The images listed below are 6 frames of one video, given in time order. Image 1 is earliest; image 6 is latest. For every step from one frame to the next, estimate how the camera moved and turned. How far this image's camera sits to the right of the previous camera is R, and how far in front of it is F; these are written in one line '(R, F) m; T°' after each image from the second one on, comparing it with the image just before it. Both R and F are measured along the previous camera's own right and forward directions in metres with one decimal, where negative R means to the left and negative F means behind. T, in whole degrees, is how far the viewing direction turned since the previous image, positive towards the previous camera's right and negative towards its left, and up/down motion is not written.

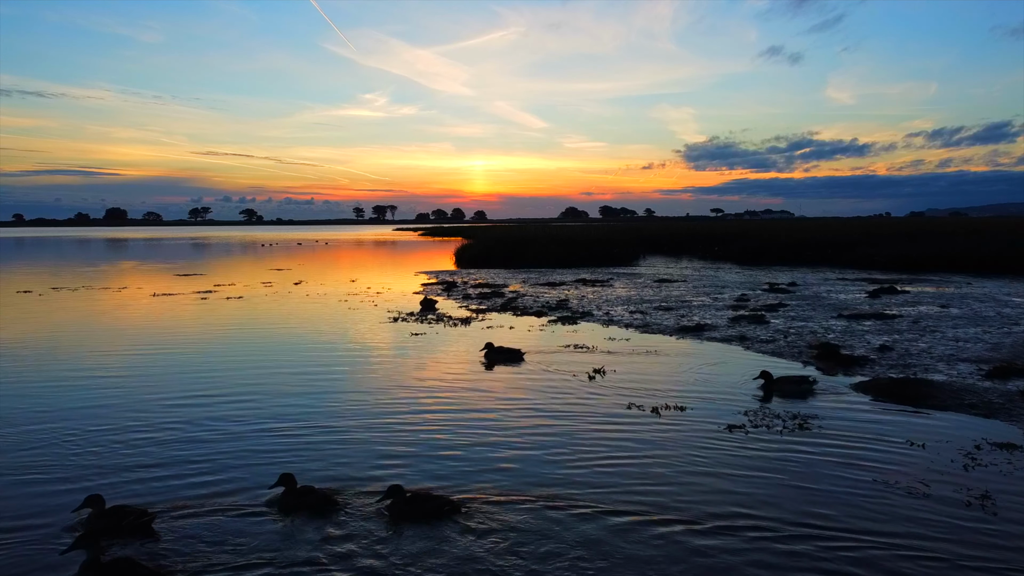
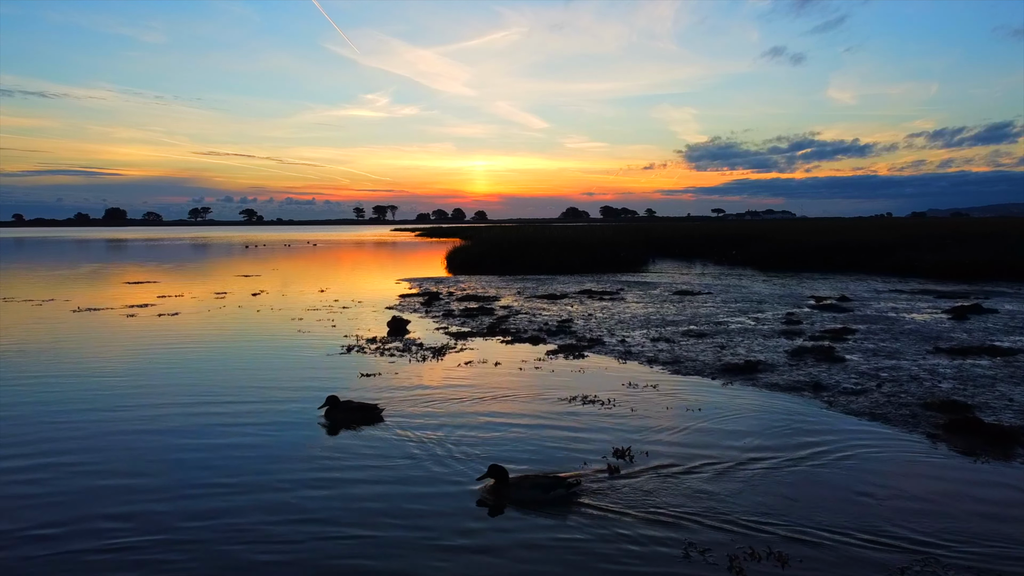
(+0.3, +4.5) m; 0°
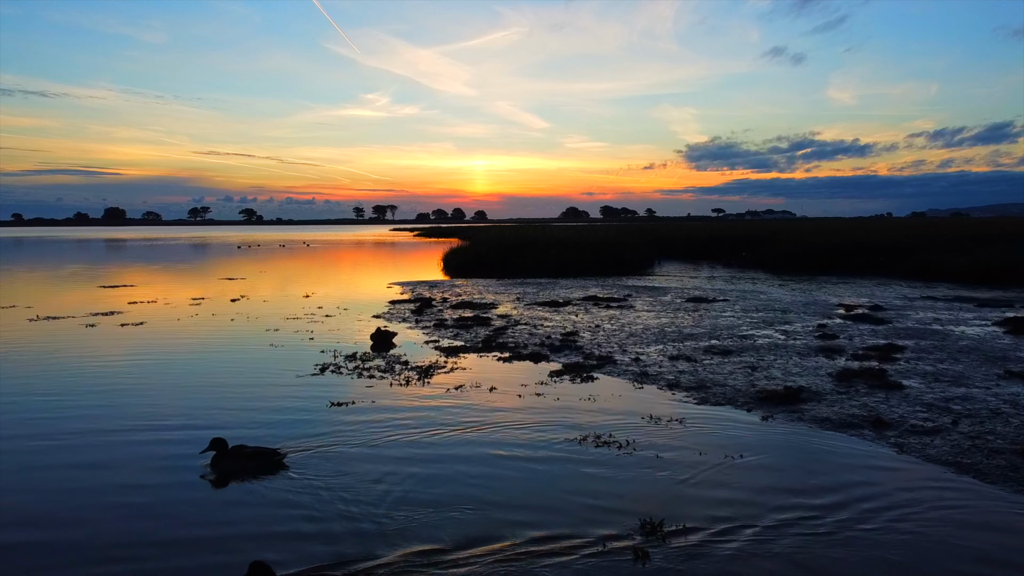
(0.0, +2.0) m; 0°
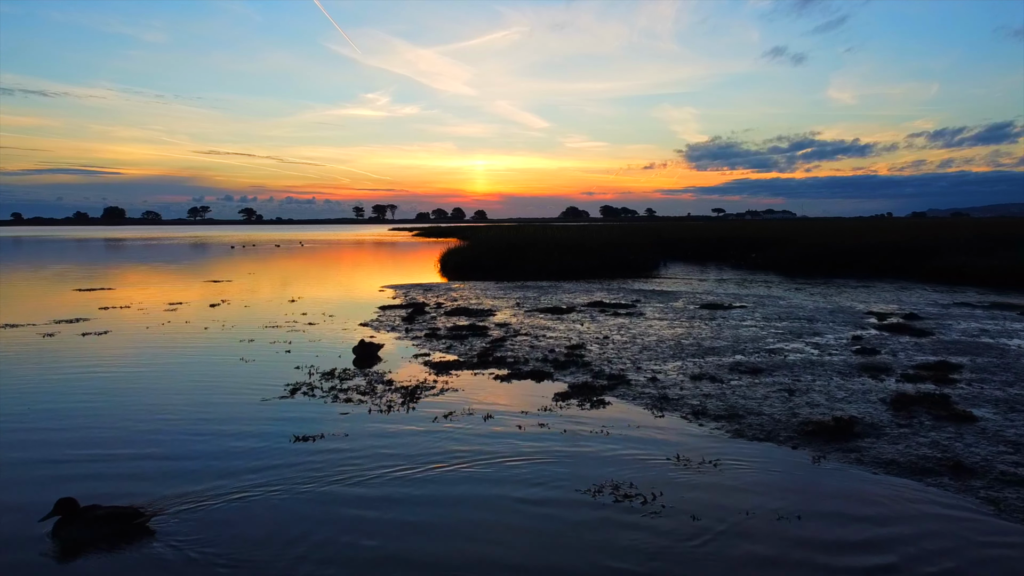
(0.0, +1.8) m; 0°
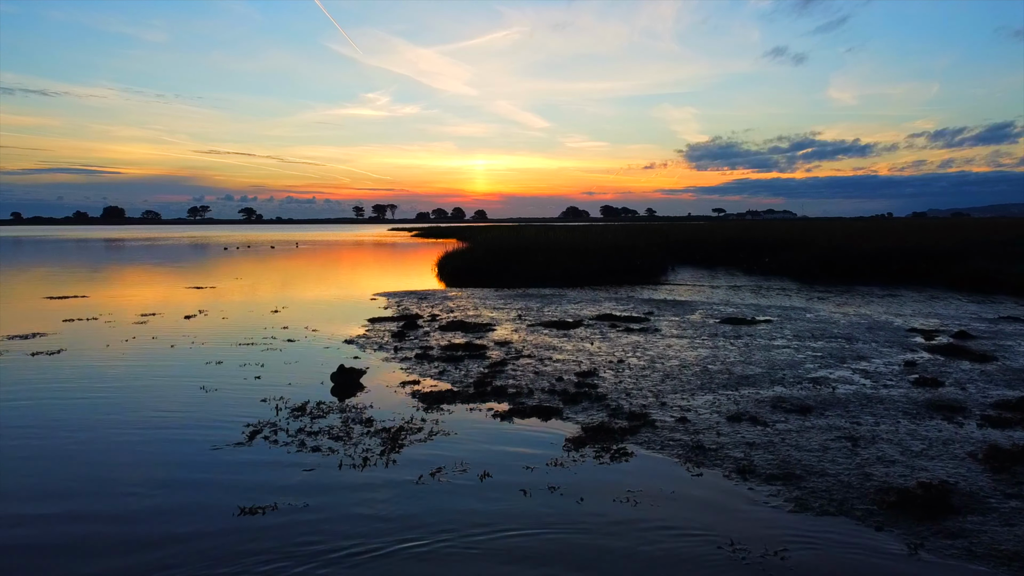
(0.0, +1.9) m; 0°
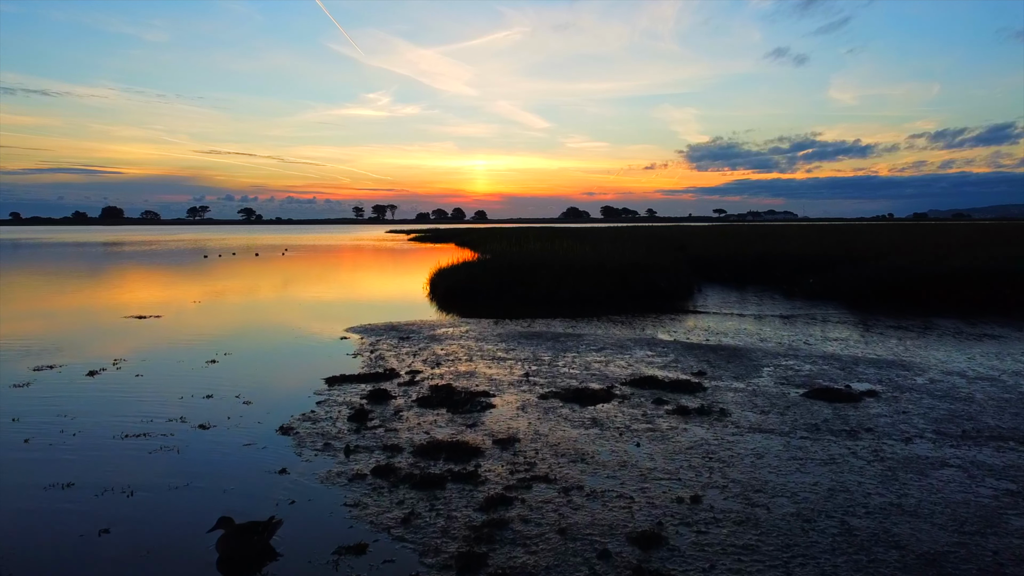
(-0.1, +5.4) m; 0°
